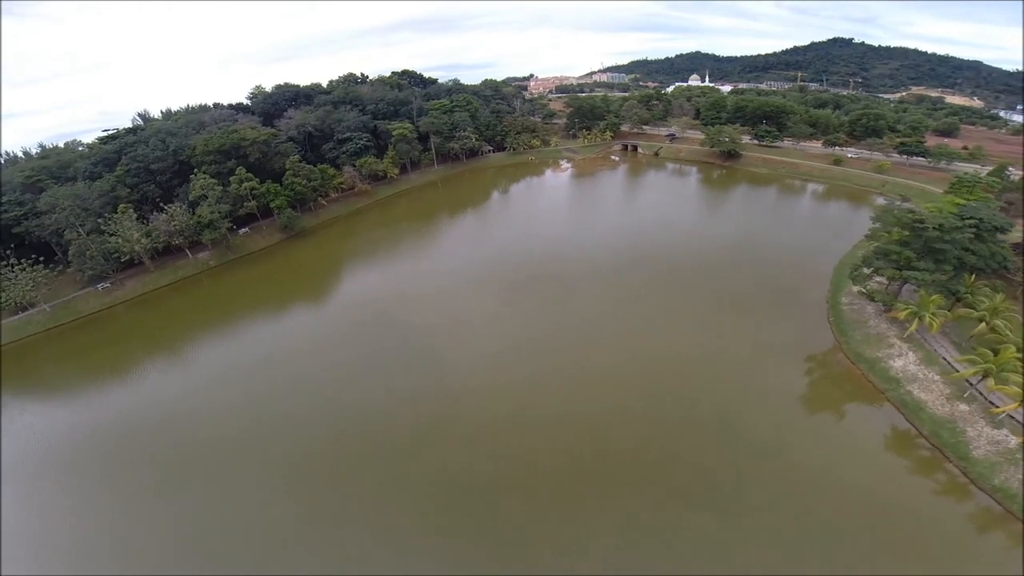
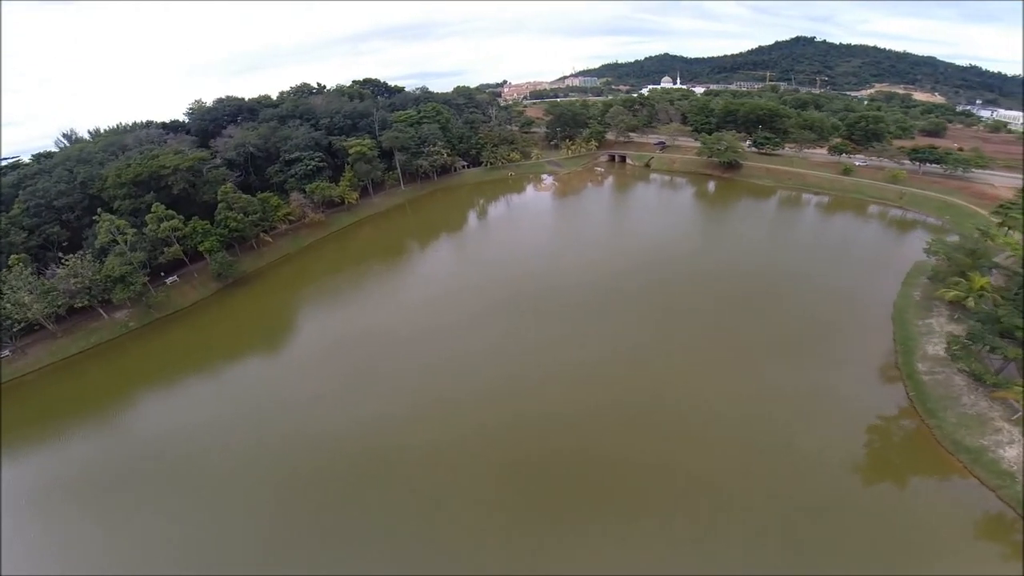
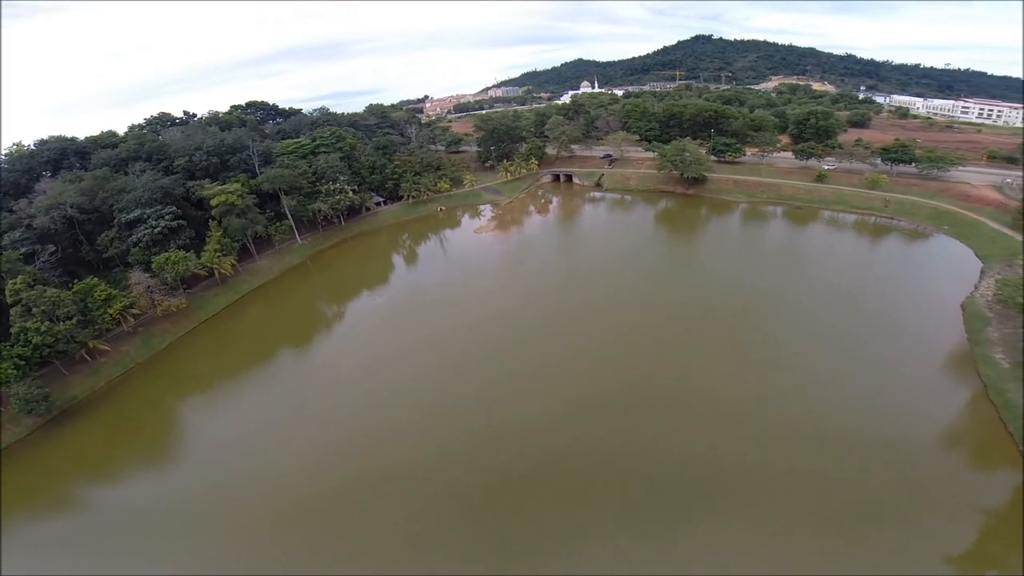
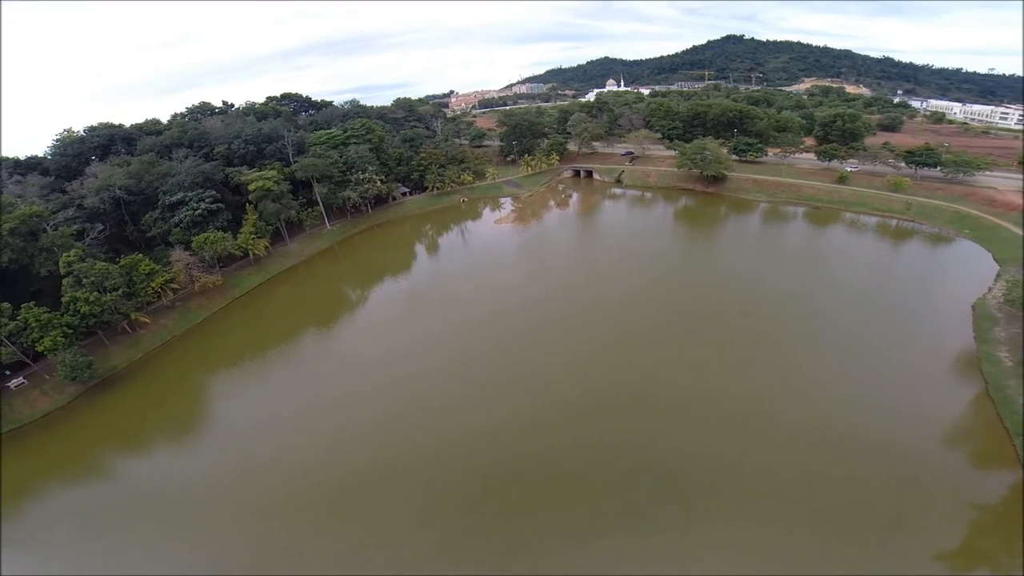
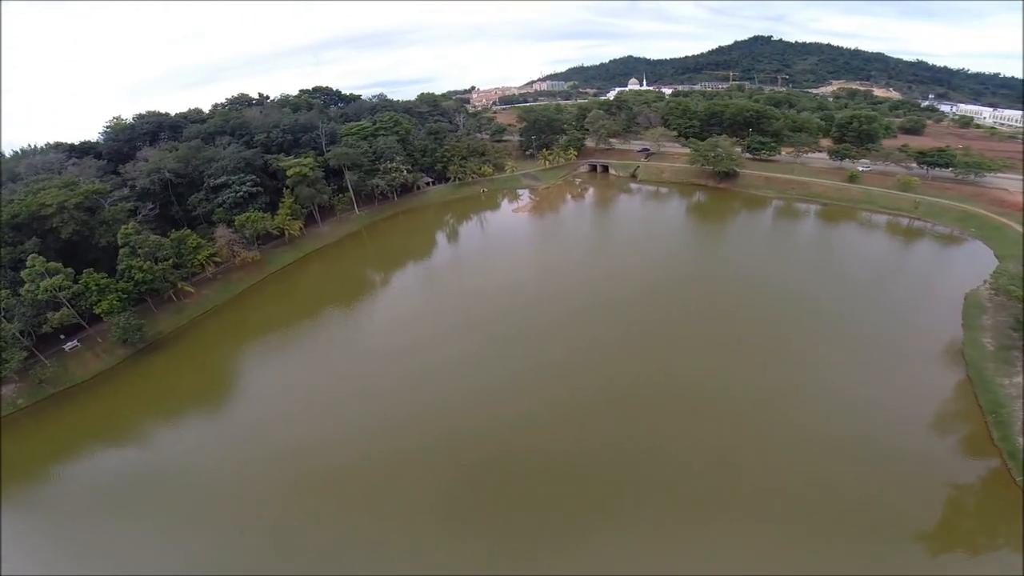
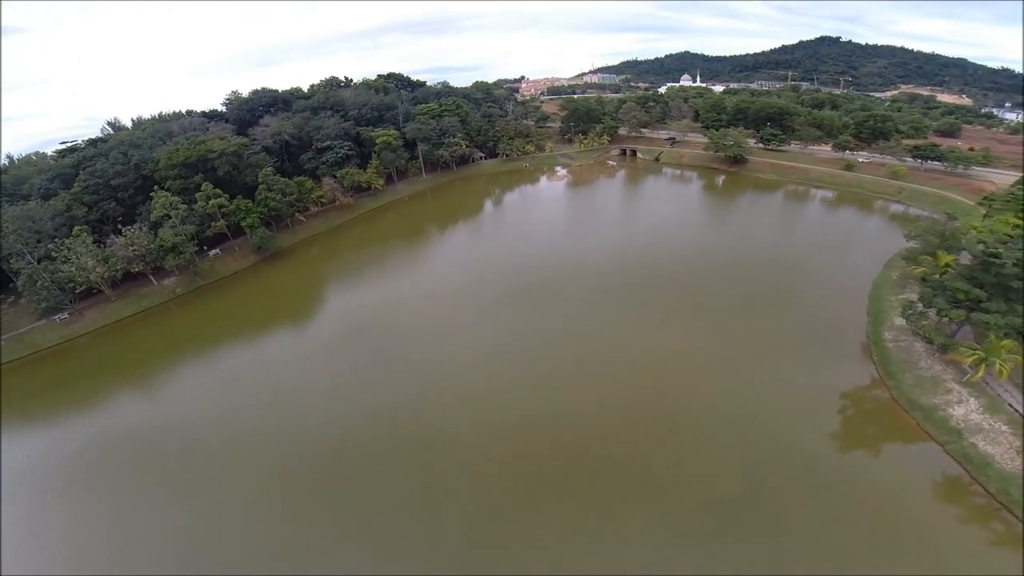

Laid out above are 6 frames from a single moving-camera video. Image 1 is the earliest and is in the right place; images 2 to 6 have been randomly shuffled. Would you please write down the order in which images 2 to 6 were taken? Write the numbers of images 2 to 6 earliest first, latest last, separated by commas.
6, 2, 5, 4, 3
